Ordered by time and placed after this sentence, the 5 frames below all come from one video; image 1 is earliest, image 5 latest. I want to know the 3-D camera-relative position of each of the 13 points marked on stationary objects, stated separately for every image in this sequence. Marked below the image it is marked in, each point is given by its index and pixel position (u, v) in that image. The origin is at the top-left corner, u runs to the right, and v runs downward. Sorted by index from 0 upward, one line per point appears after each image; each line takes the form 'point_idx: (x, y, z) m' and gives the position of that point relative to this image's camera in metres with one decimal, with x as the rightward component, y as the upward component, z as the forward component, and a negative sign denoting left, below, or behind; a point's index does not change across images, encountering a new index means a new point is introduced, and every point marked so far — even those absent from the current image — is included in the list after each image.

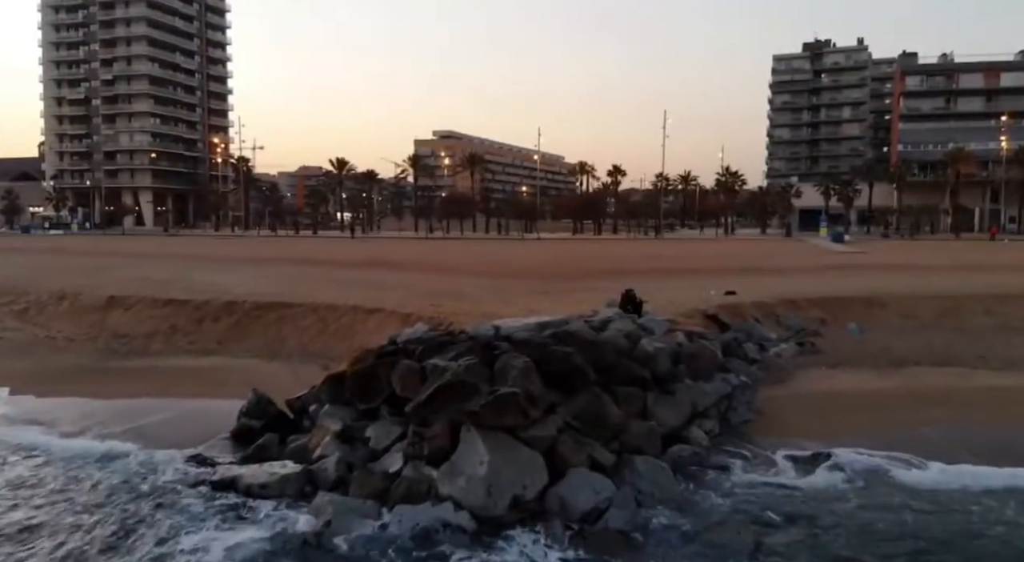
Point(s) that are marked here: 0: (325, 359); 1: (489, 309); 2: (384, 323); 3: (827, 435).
0: (-4.0, -1.7, +16.7) m
1: (-0.6, -0.6, +18.9) m
2: (-2.9, -1.0, +17.6) m
3: (+5.1, -2.5, +12.7) m
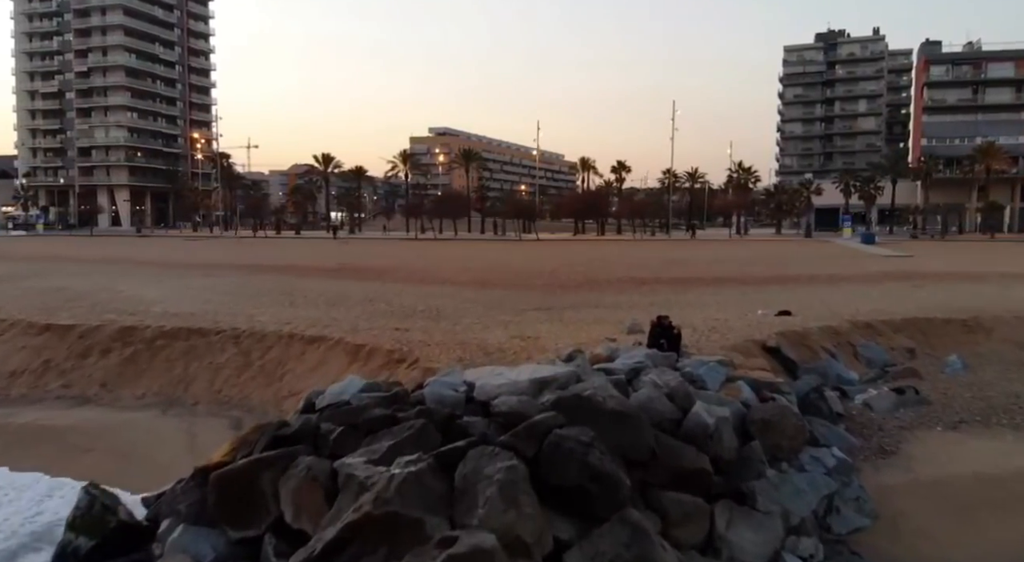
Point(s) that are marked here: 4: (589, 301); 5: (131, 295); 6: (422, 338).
0: (-4.2, -2.0, +12.1) m
1: (-0.8, -1.0, +14.4) m
2: (-3.1, -1.3, +13.0) m
3: (+4.9, -2.8, +8.1) m
4: (+1.8, -0.5, +19.2) m
5: (-9.6, -0.3, +19.9) m
6: (-1.6, -1.0, +13.9) m
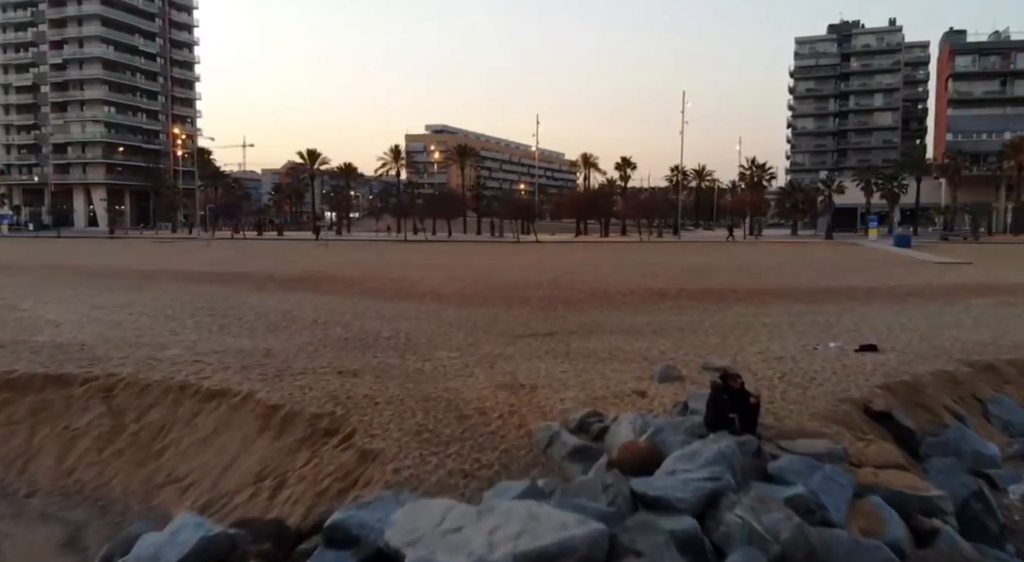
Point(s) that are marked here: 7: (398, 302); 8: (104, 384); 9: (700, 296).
0: (-4.3, -2.4, +8.1) m
1: (-0.9, -1.3, +10.3) m
2: (-3.3, -1.6, +9.0) m
3: (+4.7, -3.1, +4.1) m
4: (+1.7, -0.8, +15.2) m
5: (-9.8, -0.7, +15.9) m
6: (-1.7, -1.3, +9.9) m
7: (-2.6, -0.5, +18.1) m
8: (-5.1, -1.3, +10.0) m
9: (+4.4, -0.4, +18.6) m
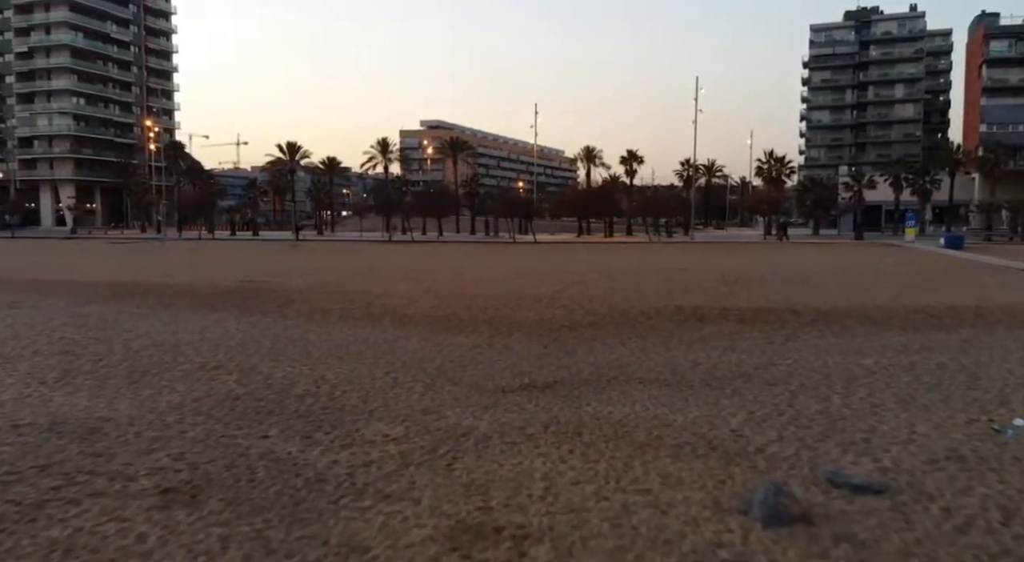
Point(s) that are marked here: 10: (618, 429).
0: (-4.6, -2.7, +3.2) m
1: (-1.2, -1.6, +5.5) m
2: (-3.5, -2.0, +4.1) m
3: (+4.5, -3.5, -0.7) m
4: (+1.4, -1.1, +10.3) m
5: (-10.0, -1.0, +11.1) m
6: (-2.0, -1.7, +5.0) m
7: (-2.8, -0.8, +13.3) m
8: (-5.4, -1.6, +5.2) m
9: (+4.2, -0.7, +13.8) m
10: (+1.0, -1.4, +7.6) m
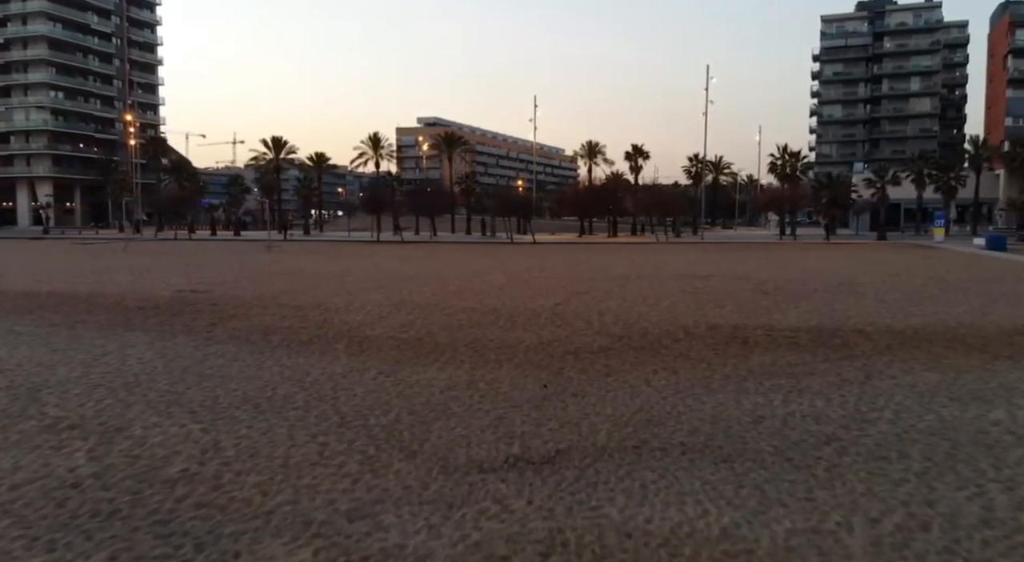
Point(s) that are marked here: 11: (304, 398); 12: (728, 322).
0: (-4.7, -2.9, +0.2) m
1: (-1.3, -1.8, +2.4) m
2: (-3.6, -2.2, +1.0) m
3: (+4.3, -3.7, -3.8) m
4: (+1.3, -1.3, +7.3) m
5: (-10.1, -1.2, +8.0) m
6: (-2.1, -1.9, +2.0) m
7: (-3.0, -1.0, +10.2) m
8: (-5.5, -1.8, +2.1) m
9: (+4.1, -0.9, +10.7) m
10: (+0.9, -1.6, +4.6) m
11: (-2.2, -1.2, +8.3) m
12: (+3.4, -0.6, +12.4) m
